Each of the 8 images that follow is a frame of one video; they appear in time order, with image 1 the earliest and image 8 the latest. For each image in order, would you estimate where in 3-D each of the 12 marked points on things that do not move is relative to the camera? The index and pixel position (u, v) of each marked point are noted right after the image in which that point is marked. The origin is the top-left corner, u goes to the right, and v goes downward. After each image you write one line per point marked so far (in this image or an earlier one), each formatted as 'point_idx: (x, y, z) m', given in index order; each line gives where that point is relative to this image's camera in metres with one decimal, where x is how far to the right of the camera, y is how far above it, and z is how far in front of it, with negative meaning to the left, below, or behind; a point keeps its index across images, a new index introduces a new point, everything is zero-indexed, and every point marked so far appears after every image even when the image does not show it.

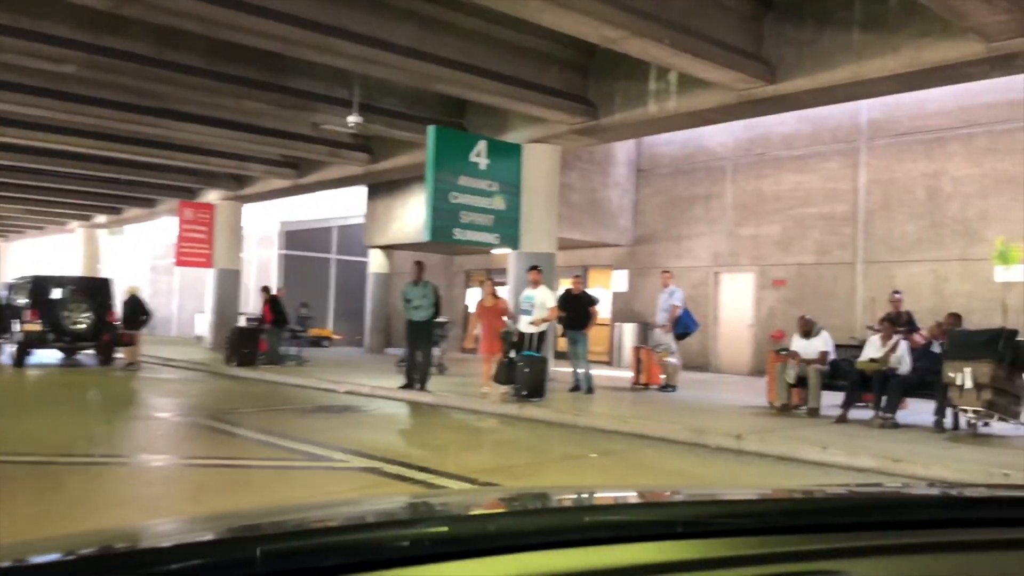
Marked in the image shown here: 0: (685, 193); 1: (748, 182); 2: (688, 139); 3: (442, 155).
0: (+4.0, +2.2, +19.6) m
1: (+5.2, +2.3, +18.4) m
2: (+4.1, +3.5, +19.7) m
3: (-1.2, +2.2, +13.9) m
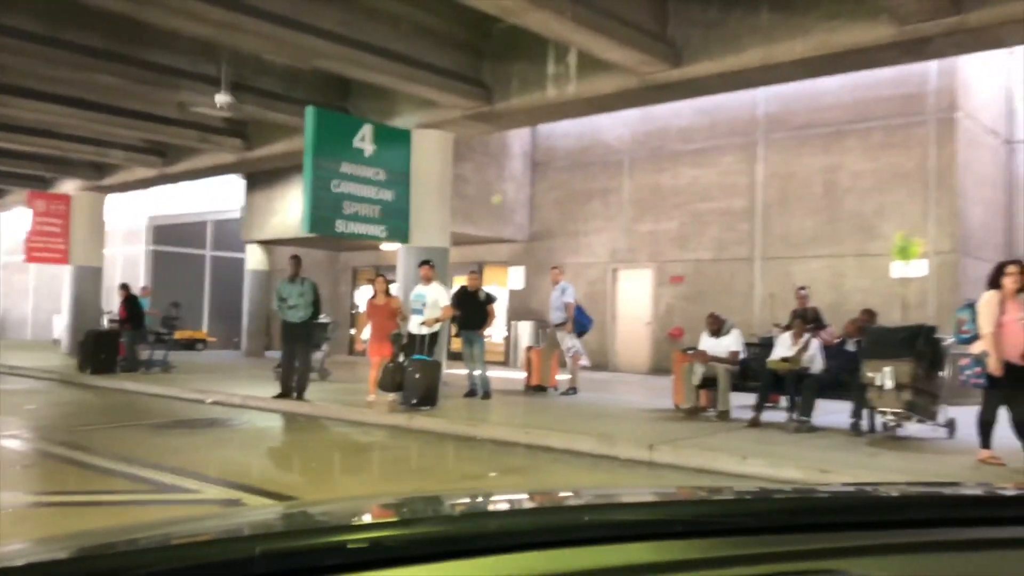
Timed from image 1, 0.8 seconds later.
0: (+1.6, +2.3, +19.0) m
1: (+2.9, +2.4, +17.9) m
2: (+1.6, +3.6, +19.1) m
3: (-2.8, +2.2, +12.6) m
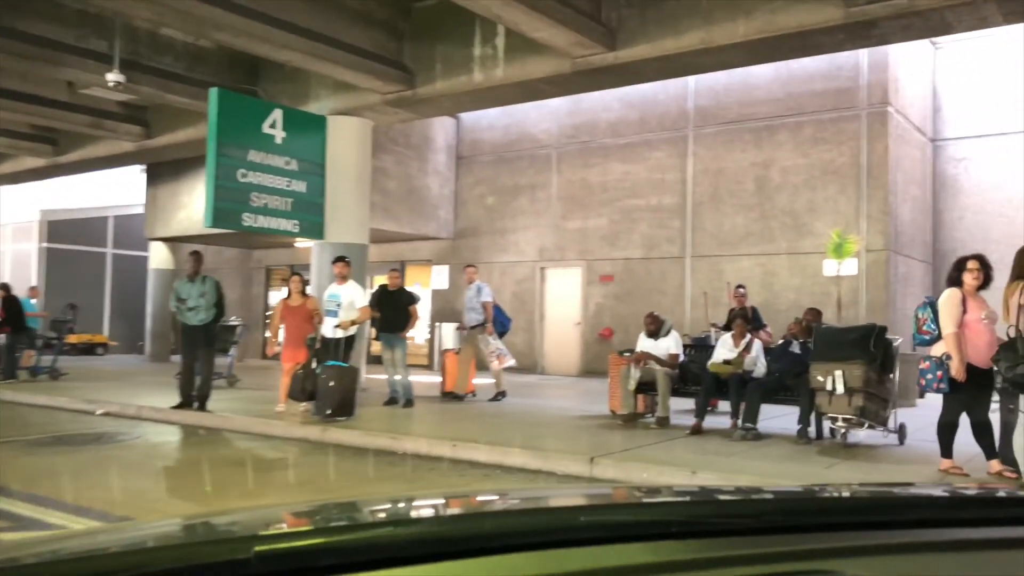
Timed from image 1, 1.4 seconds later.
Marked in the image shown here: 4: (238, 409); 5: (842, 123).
0: (-0.1, +2.3, +18.2) m
1: (+1.3, +2.4, +17.3) m
2: (-0.1, +3.6, +18.4) m
3: (-3.9, +2.2, +11.5) m
4: (-3.5, -1.5, +10.7) m
5: (+5.6, +2.8, +14.2) m
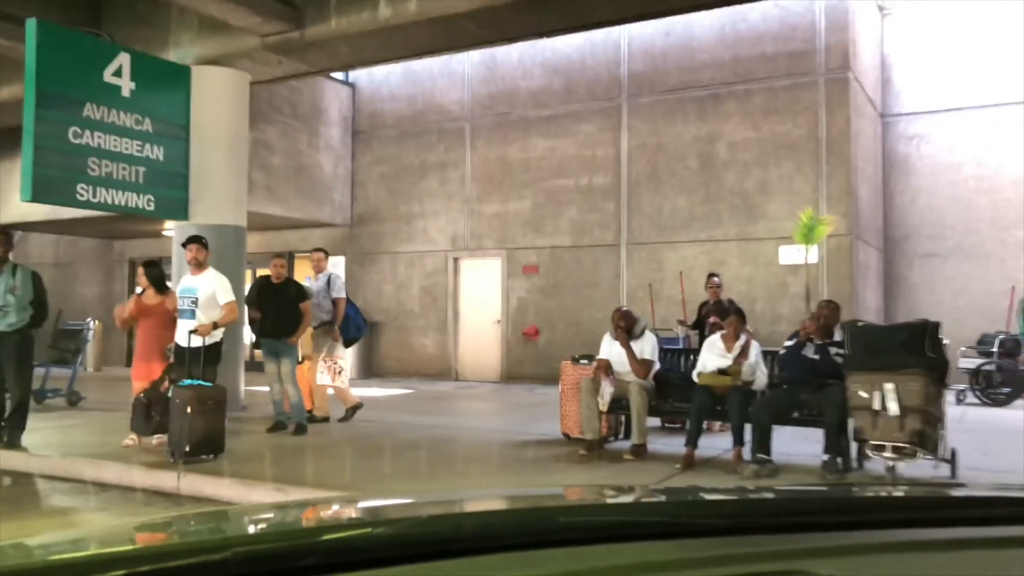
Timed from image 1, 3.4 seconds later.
0: (-1.8, +2.4, +15.9) m
1: (-0.4, +2.6, +15.1) m
2: (-1.8, +3.7, +16.0) m
3: (-4.8, +2.3, +8.7) m
4: (-4.3, -1.5, +8.0) m
5: (+4.3, +2.9, +12.6) m
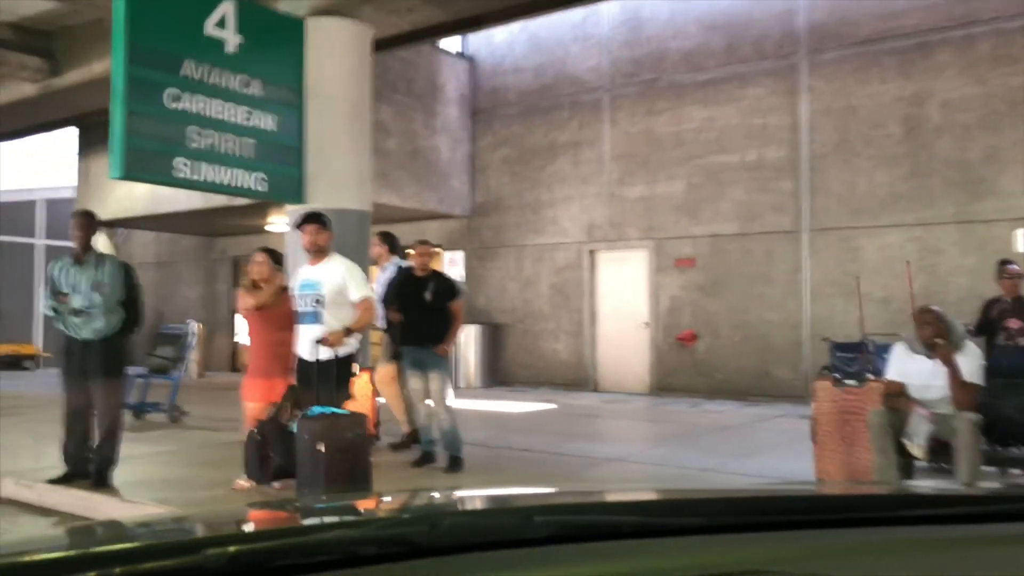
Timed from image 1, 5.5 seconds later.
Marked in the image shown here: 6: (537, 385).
0: (+0.5, +2.5, +14.0) m
1: (+1.9, +2.6, +13.1) m
2: (+0.5, +3.8, +14.1) m
3: (-3.1, +2.3, +7.2) m
4: (-2.7, -1.5, +6.4) m
5: (+6.3, +3.0, +10.1) m
6: (+0.4, -1.6, +13.8) m
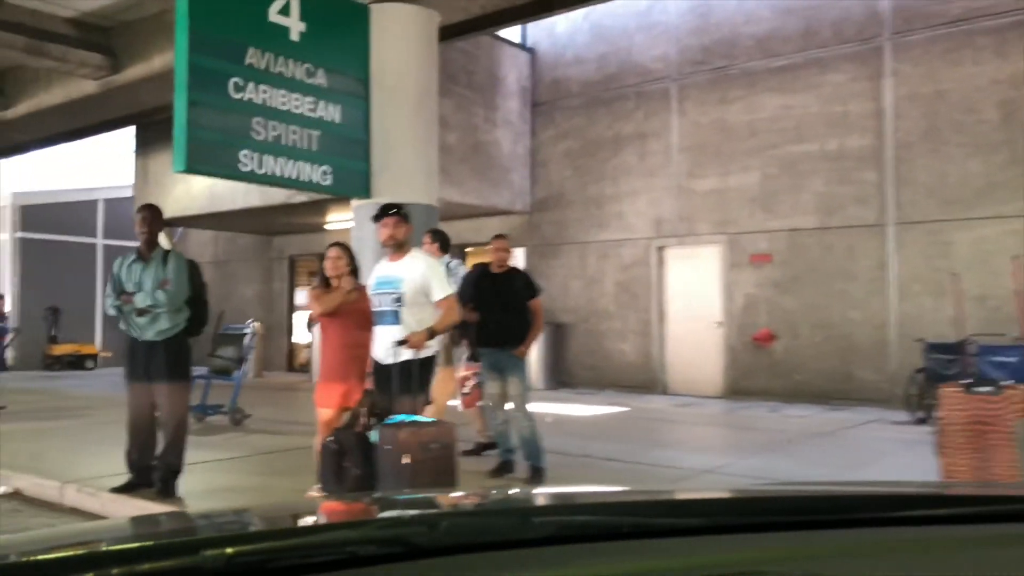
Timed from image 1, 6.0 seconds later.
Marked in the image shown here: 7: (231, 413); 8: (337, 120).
0: (+1.5, +2.5, +13.5) m
1: (+2.9, +2.6, +12.5) m
2: (+1.5, +3.8, +13.6) m
3: (-2.5, +2.3, +6.9) m
4: (-2.0, -1.4, +6.1) m
5: (+7.1, +3.1, +9.3) m
6: (+1.4, -1.6, +13.3) m
7: (-3.1, -1.4, +9.1) m
8: (-1.6, +1.6, +7.9) m
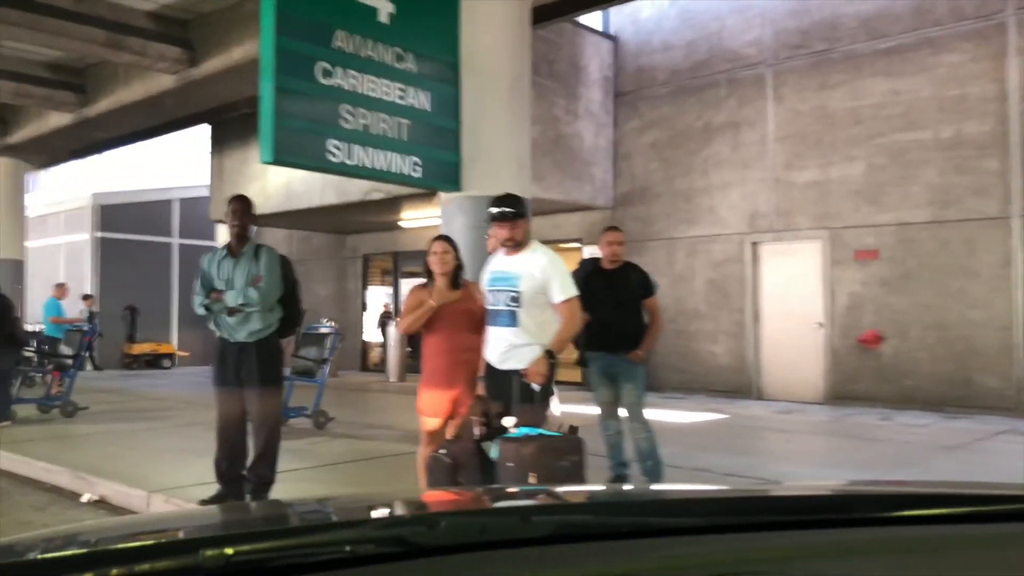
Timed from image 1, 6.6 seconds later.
0: (+2.8, +2.5, +12.8) m
1: (+4.1, +2.7, +11.7) m
2: (+2.8, +3.8, +12.9) m
3: (-1.7, +2.3, +6.5) m
4: (-1.3, -1.4, +5.6) m
5: (+8.1, +3.1, +8.2) m
6: (+2.7, -1.5, +12.6) m
7: (-2.1, -1.3, +8.8) m
8: (-0.8, +1.6, +7.4) m
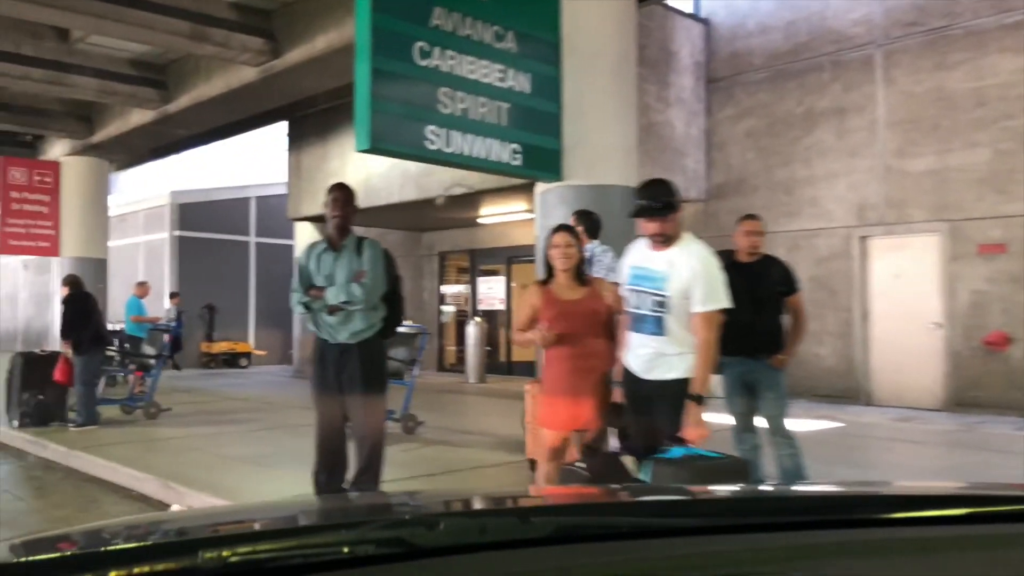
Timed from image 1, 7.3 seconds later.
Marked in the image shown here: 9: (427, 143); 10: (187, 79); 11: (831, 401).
0: (+4.1, +2.6, +12.0) m
1: (+5.3, +2.7, +10.8) m
2: (+4.1, +3.9, +12.1) m
3: (-0.9, +2.4, +6.0) m
4: (-0.5, -1.4, +5.2) m
5: (+9.0, +3.1, +7.0) m
6: (+4.0, -1.5, +11.8) m
7: (-1.1, -1.3, +8.3) m
8: (+0.1, +1.6, +6.9) m
9: (-0.6, +1.1, +6.1) m
10: (-4.7, +3.0, +12.1) m
11: (+4.3, -1.5, +11.4) m
